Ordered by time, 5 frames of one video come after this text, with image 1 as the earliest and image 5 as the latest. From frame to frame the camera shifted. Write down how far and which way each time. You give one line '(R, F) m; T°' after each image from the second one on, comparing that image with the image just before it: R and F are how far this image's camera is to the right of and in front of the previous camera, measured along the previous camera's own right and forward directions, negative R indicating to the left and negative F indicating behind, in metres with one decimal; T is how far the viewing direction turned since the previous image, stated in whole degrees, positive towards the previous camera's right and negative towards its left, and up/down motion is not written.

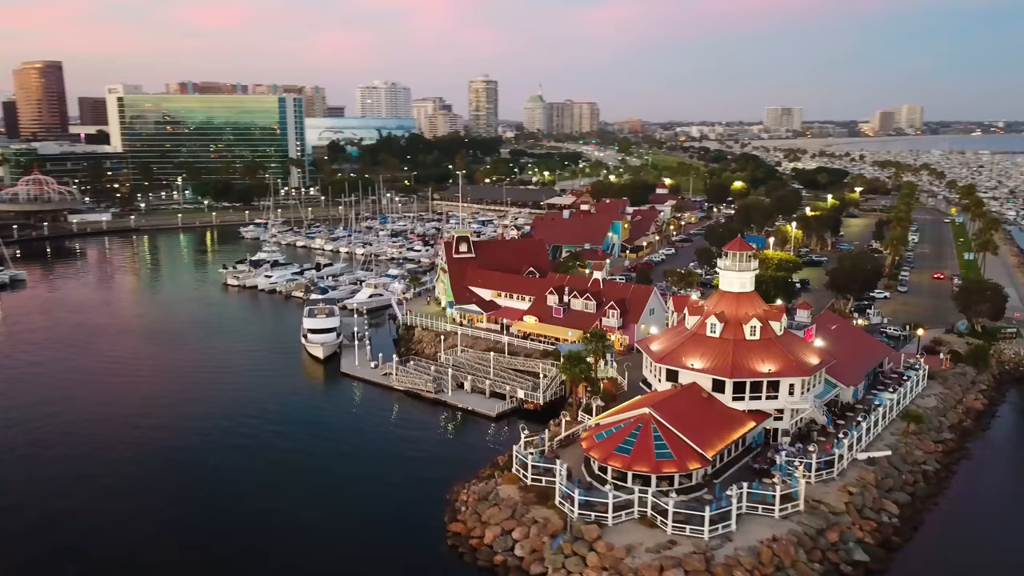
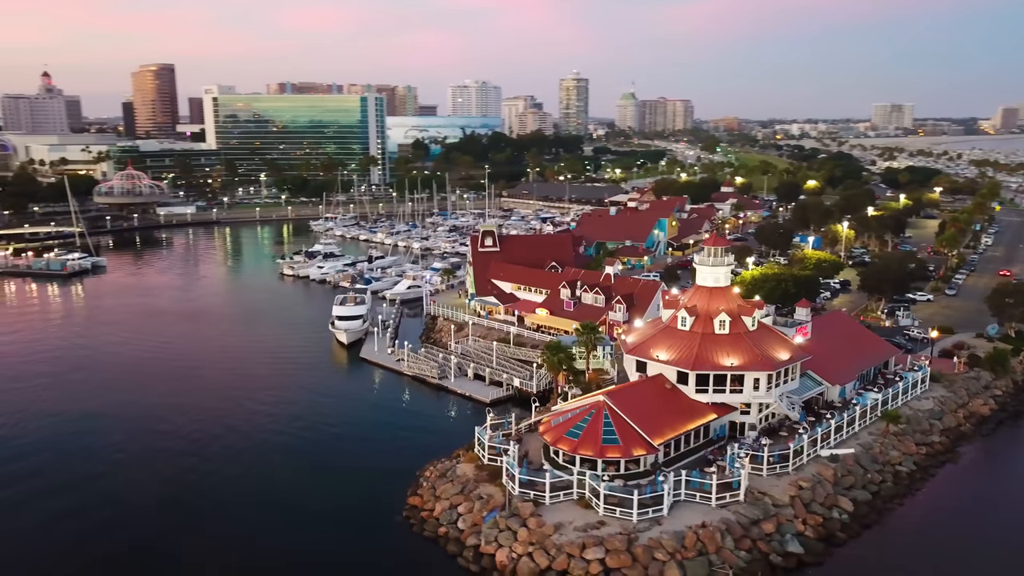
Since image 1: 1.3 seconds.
(+4.9, -1.2) m; -7°
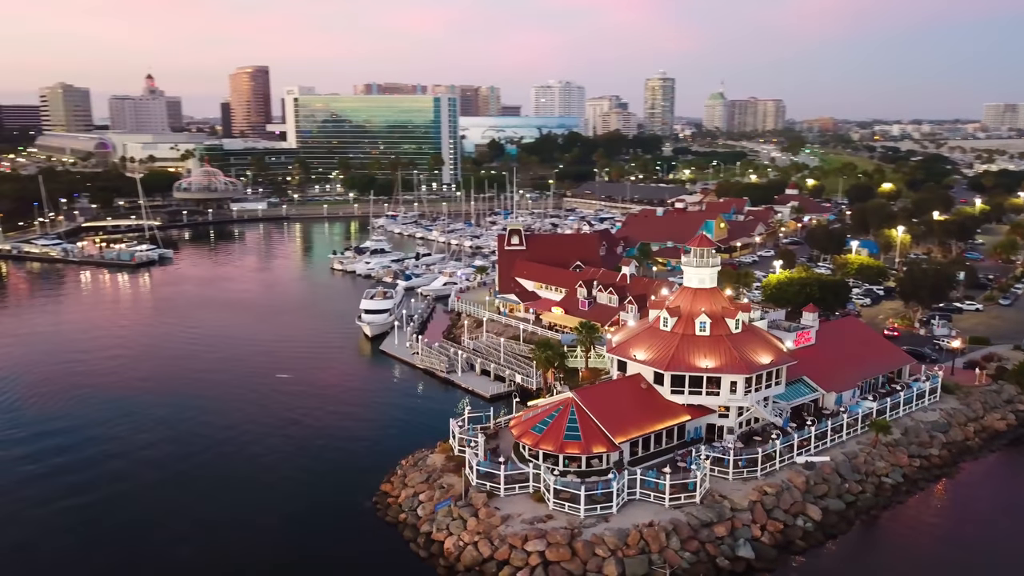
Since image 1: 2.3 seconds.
(+4.3, -0.4) m; -6°
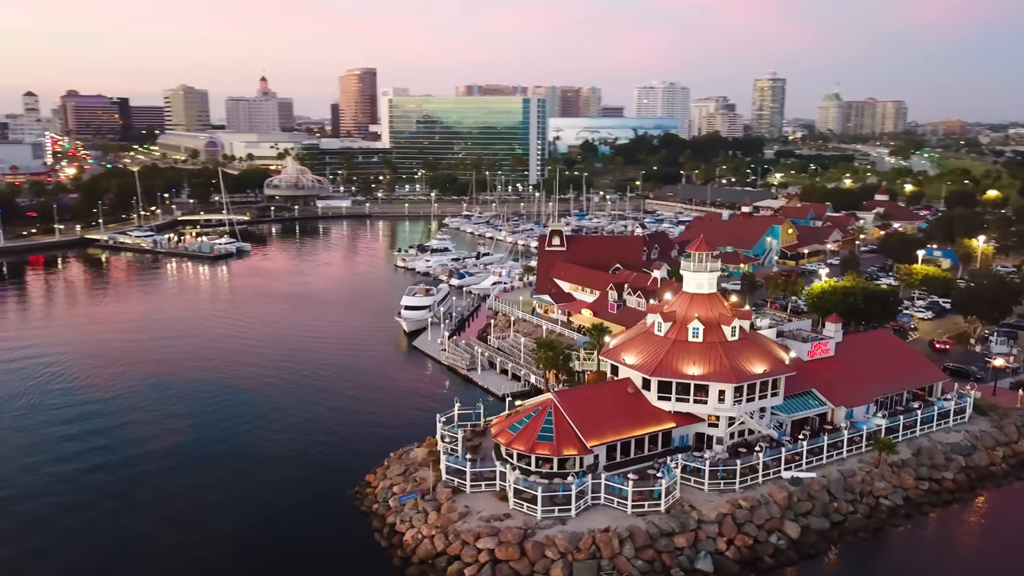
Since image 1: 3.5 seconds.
(+4.5, +0.1) m; -7°
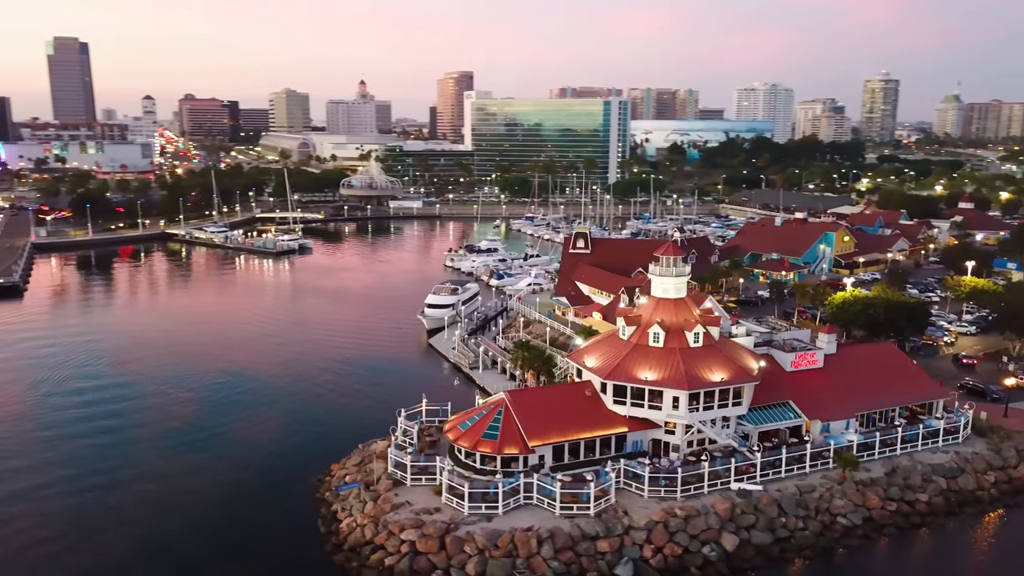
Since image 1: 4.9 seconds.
(+5.4, 0.0) m; -7°
